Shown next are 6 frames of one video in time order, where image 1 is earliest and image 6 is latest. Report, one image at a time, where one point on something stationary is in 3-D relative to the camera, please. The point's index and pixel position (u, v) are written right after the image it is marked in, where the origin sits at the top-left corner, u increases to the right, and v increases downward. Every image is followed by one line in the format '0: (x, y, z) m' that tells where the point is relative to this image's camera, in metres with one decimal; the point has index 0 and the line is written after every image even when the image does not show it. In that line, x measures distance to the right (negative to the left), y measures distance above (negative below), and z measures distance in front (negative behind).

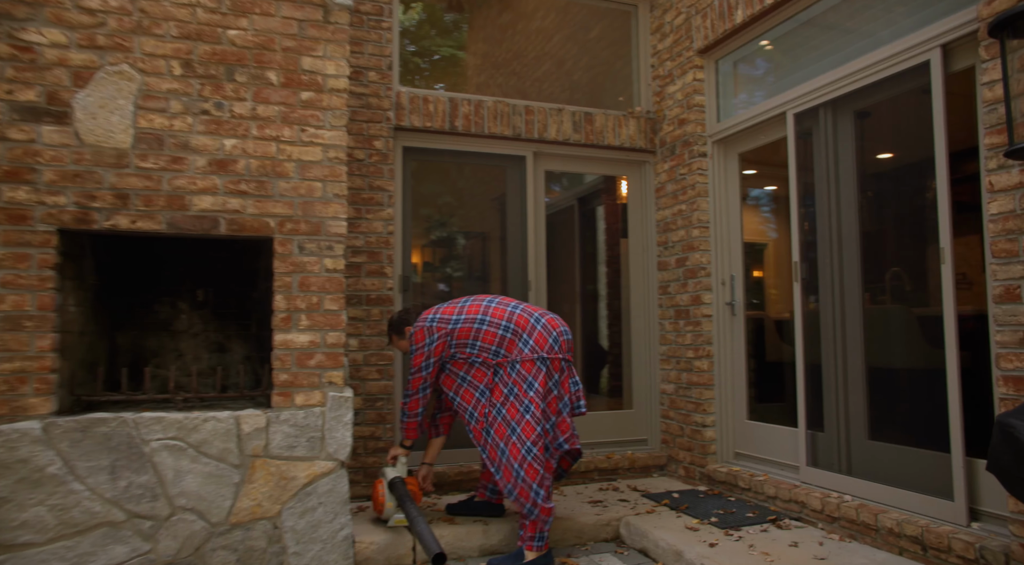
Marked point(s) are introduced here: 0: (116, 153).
0: (-1.6, +0.5, +2.6) m
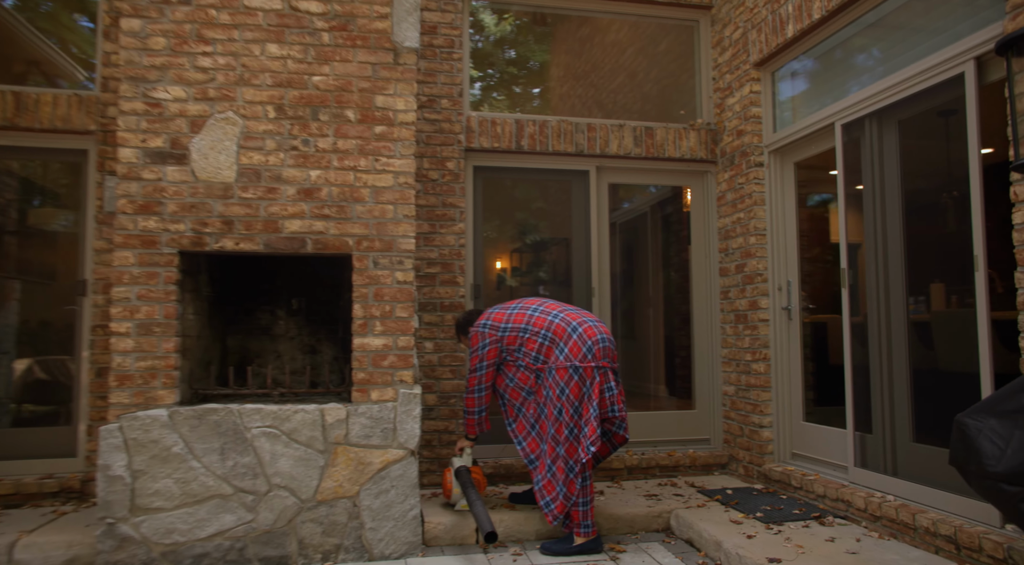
0: (-1.4, +0.5, +3.1) m
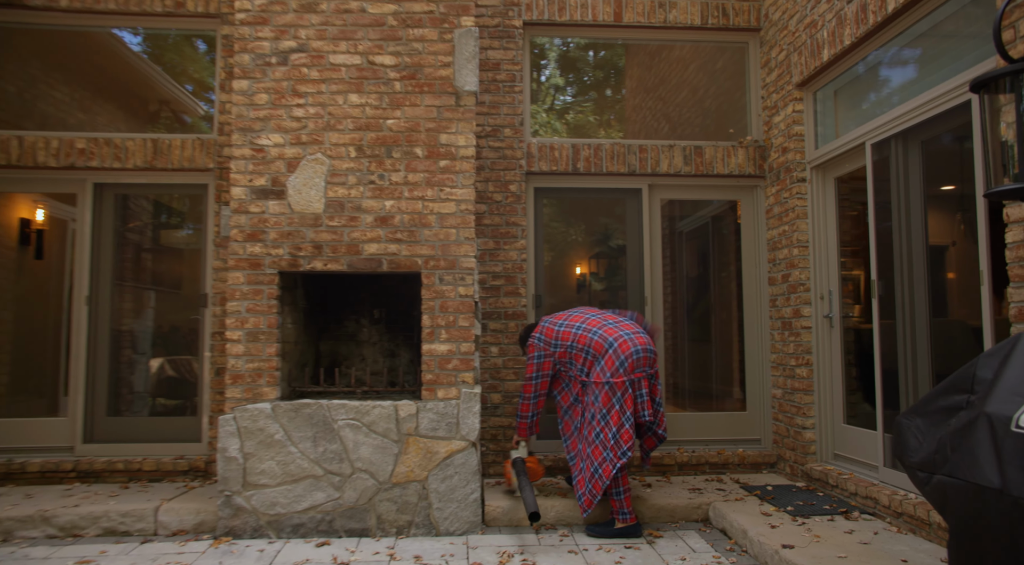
0: (-1.1, +0.4, +3.7) m
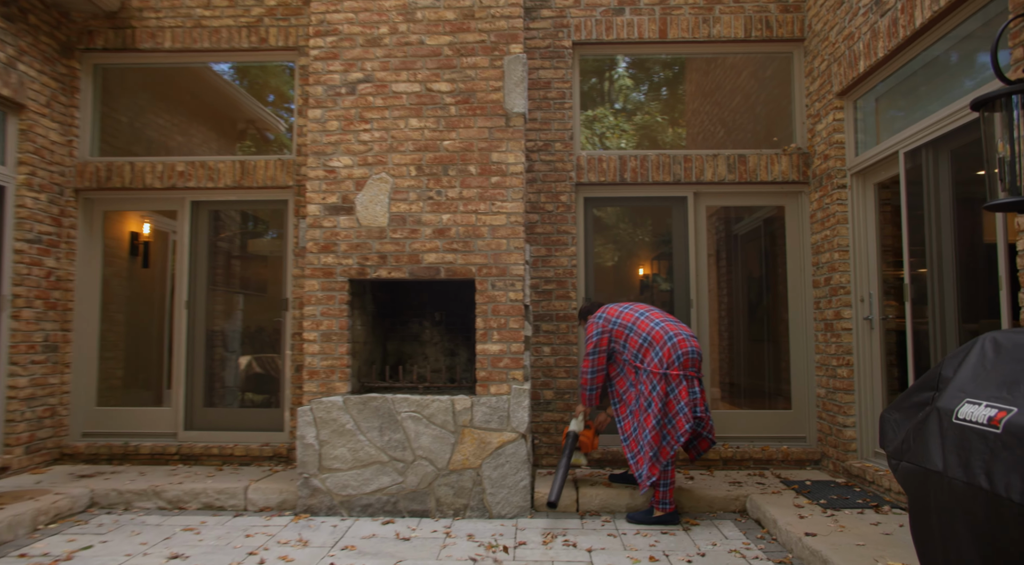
0: (-0.8, +0.3, +4.1) m
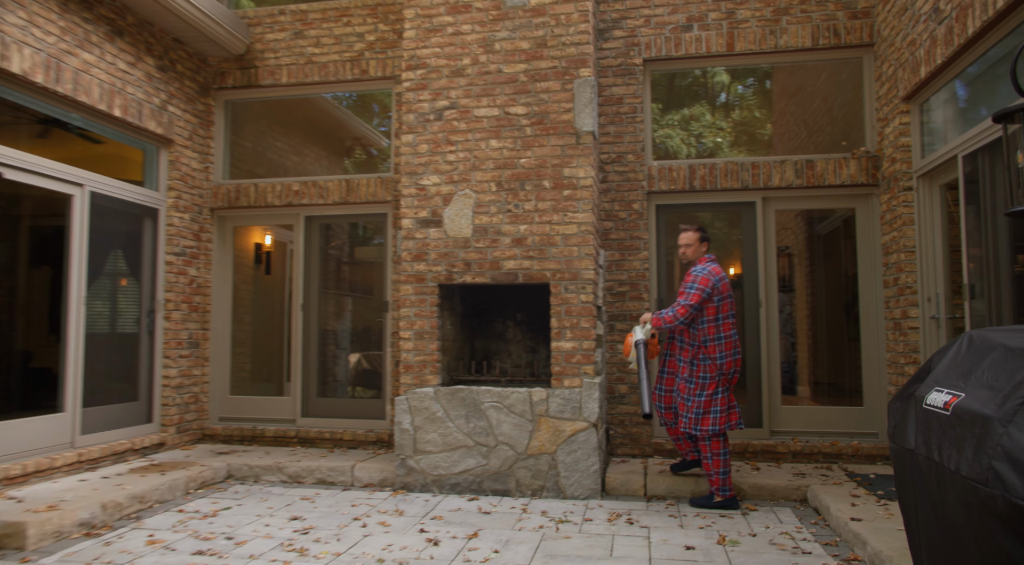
0: (-0.3, +0.3, +4.7) m
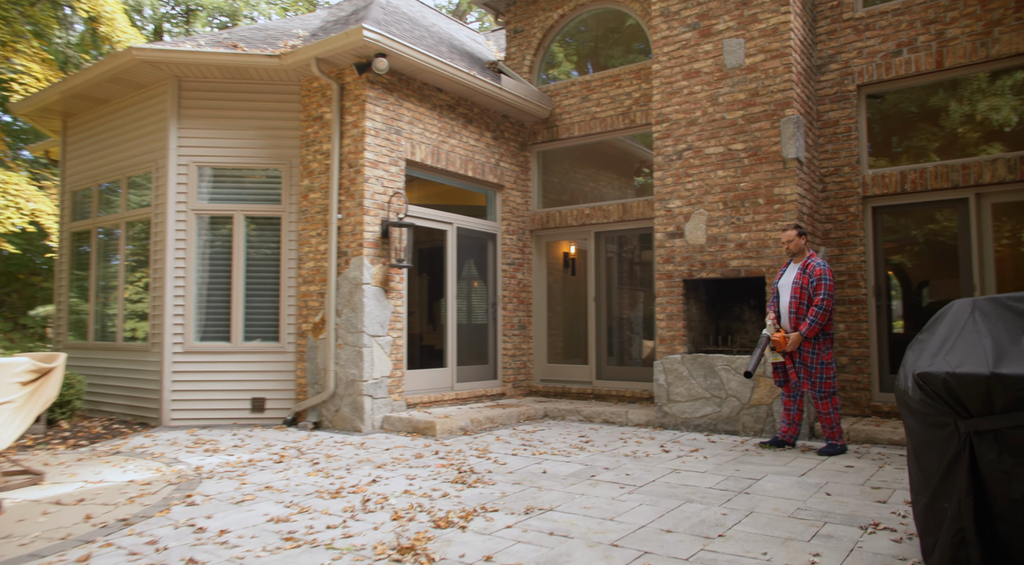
0: (+1.8, +0.3, +6.2) m
